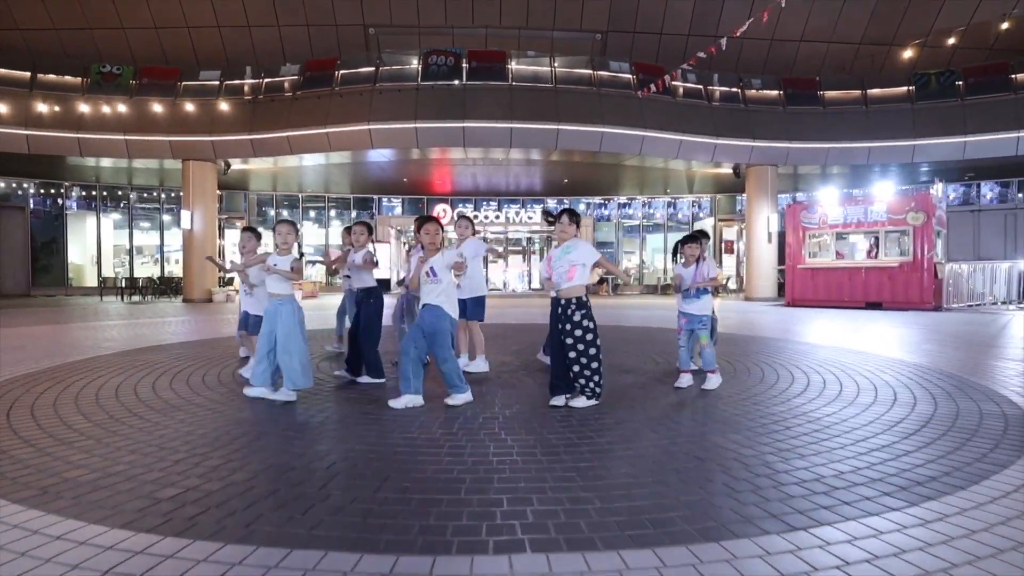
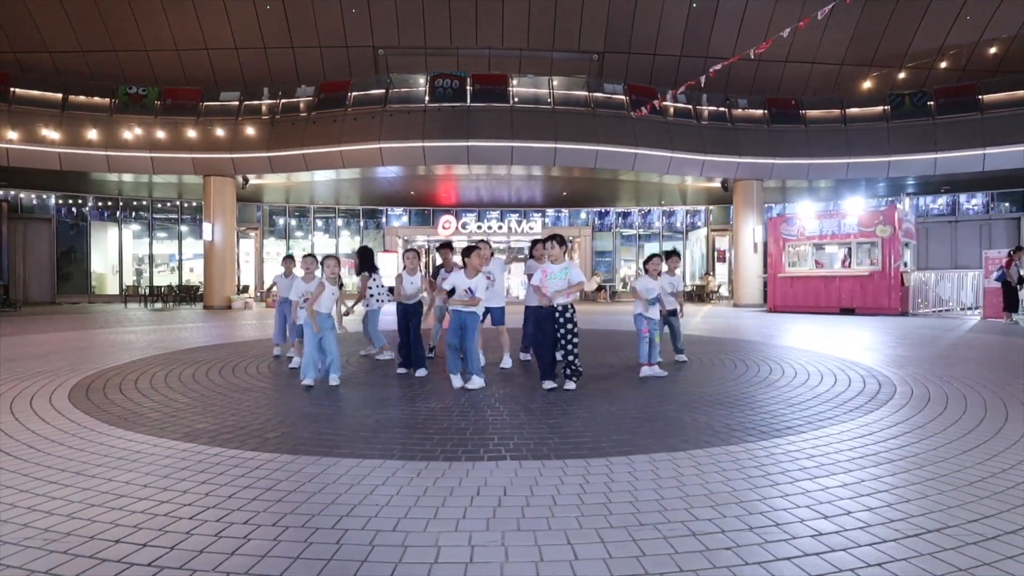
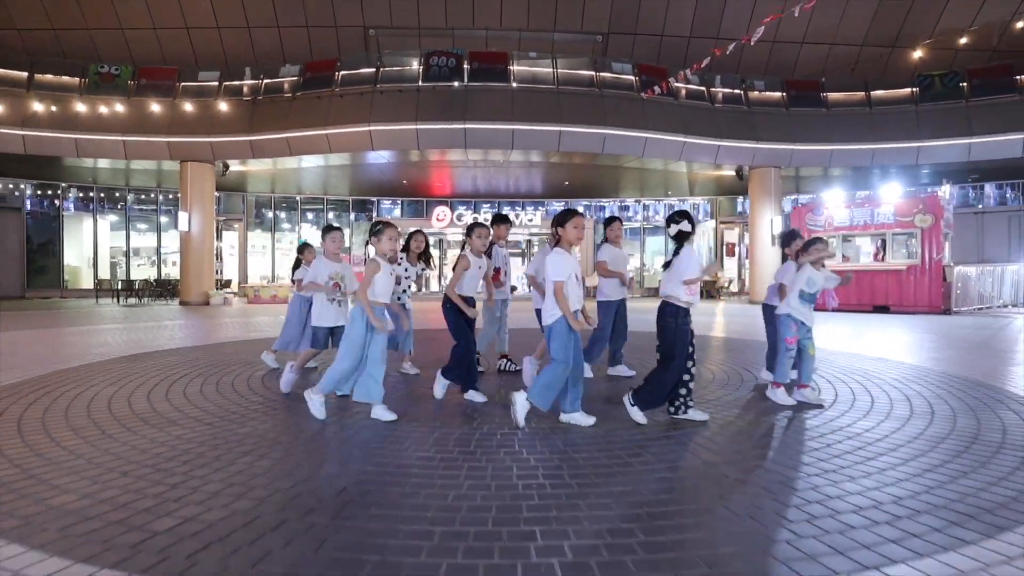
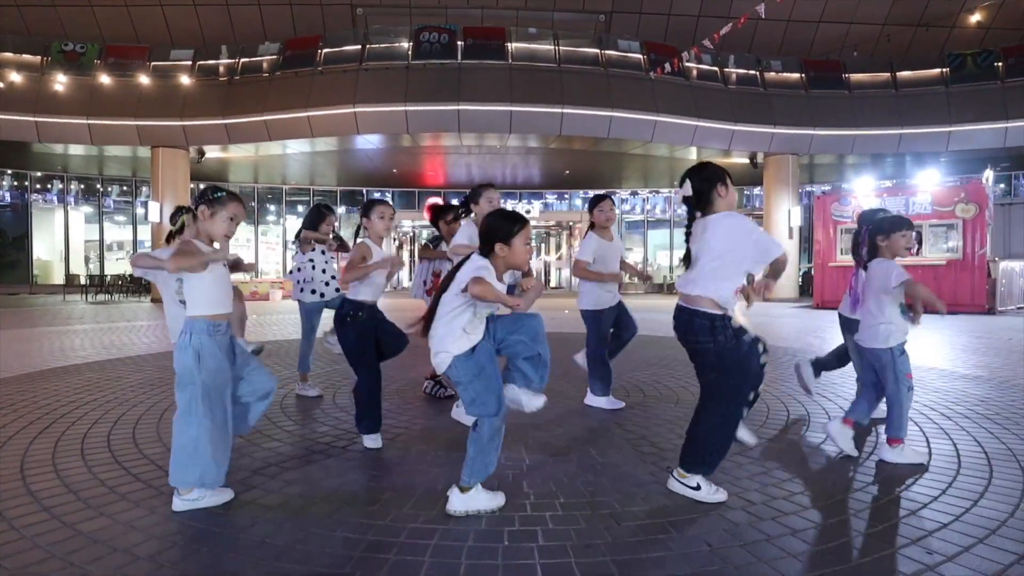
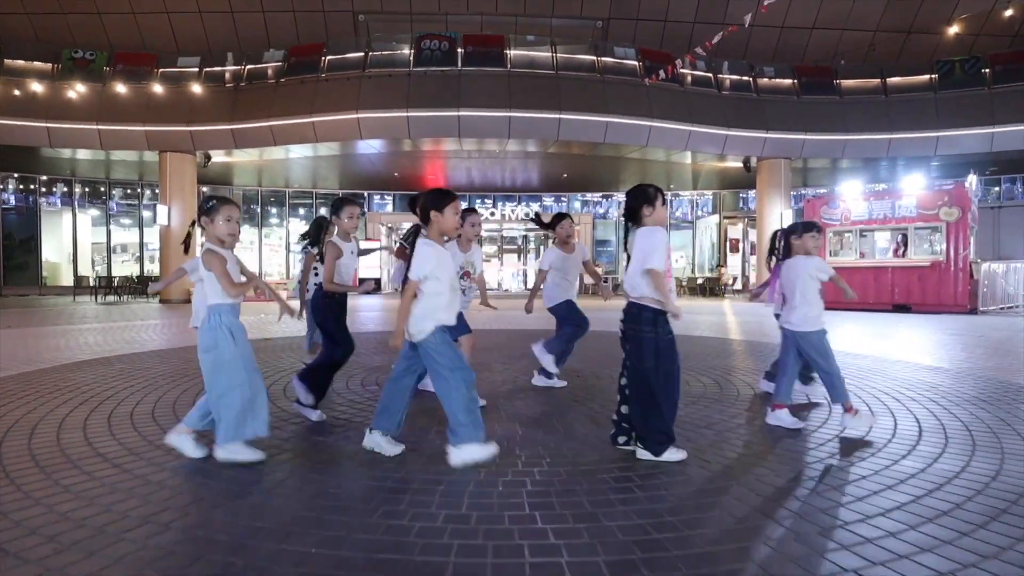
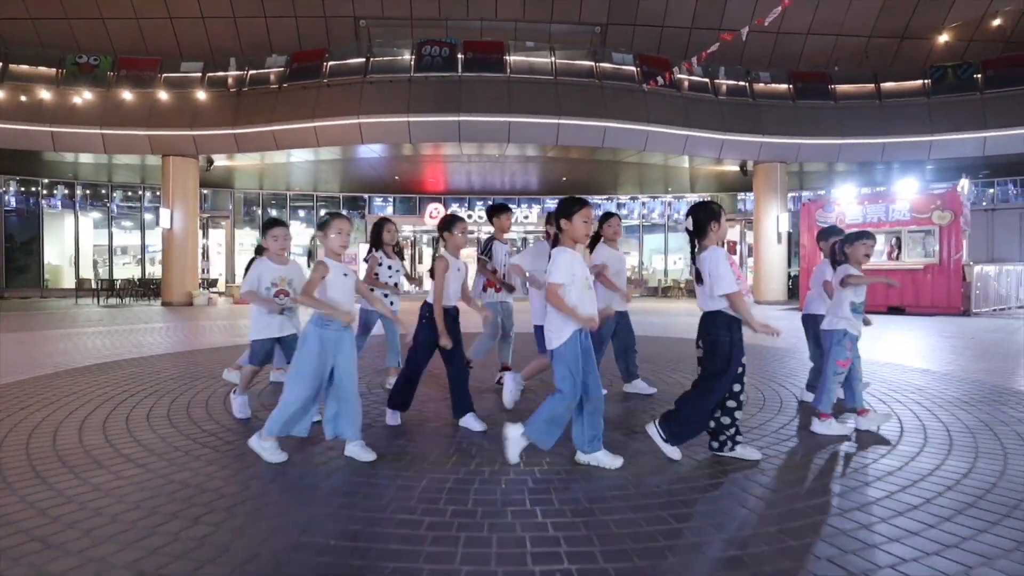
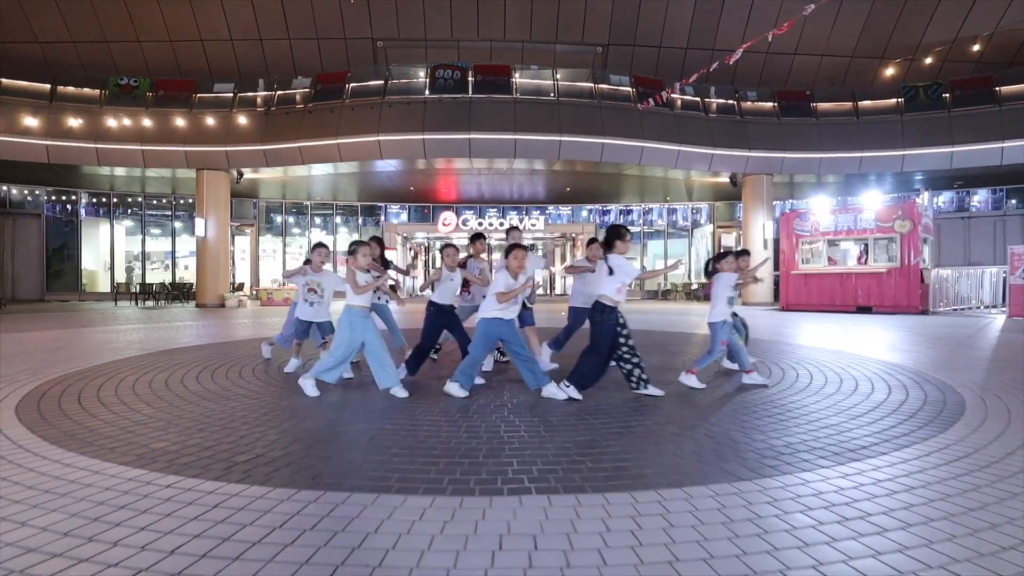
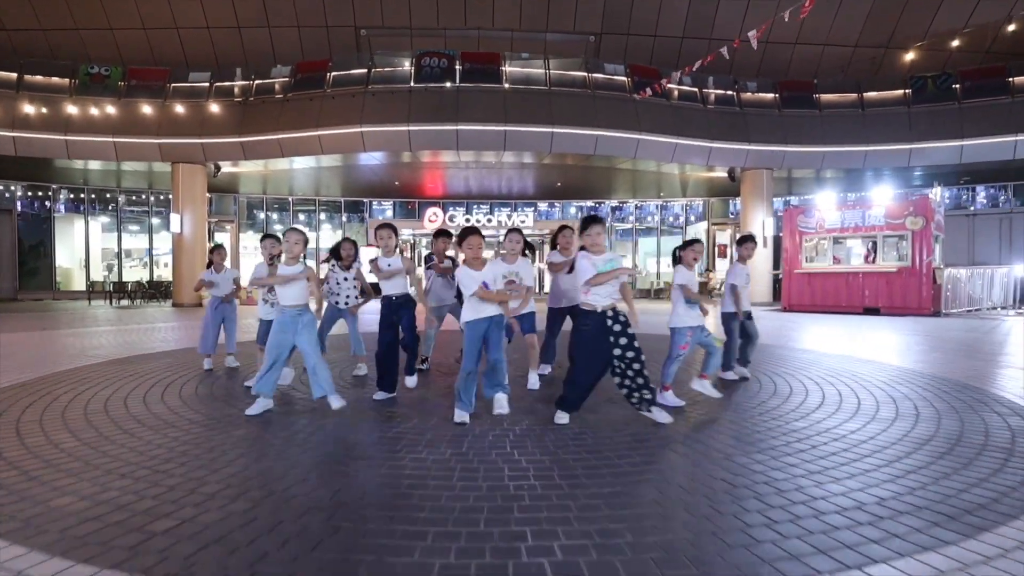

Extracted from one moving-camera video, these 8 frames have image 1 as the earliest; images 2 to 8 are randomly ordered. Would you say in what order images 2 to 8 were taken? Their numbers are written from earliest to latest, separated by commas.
5, 4, 6, 3, 7, 2, 8
